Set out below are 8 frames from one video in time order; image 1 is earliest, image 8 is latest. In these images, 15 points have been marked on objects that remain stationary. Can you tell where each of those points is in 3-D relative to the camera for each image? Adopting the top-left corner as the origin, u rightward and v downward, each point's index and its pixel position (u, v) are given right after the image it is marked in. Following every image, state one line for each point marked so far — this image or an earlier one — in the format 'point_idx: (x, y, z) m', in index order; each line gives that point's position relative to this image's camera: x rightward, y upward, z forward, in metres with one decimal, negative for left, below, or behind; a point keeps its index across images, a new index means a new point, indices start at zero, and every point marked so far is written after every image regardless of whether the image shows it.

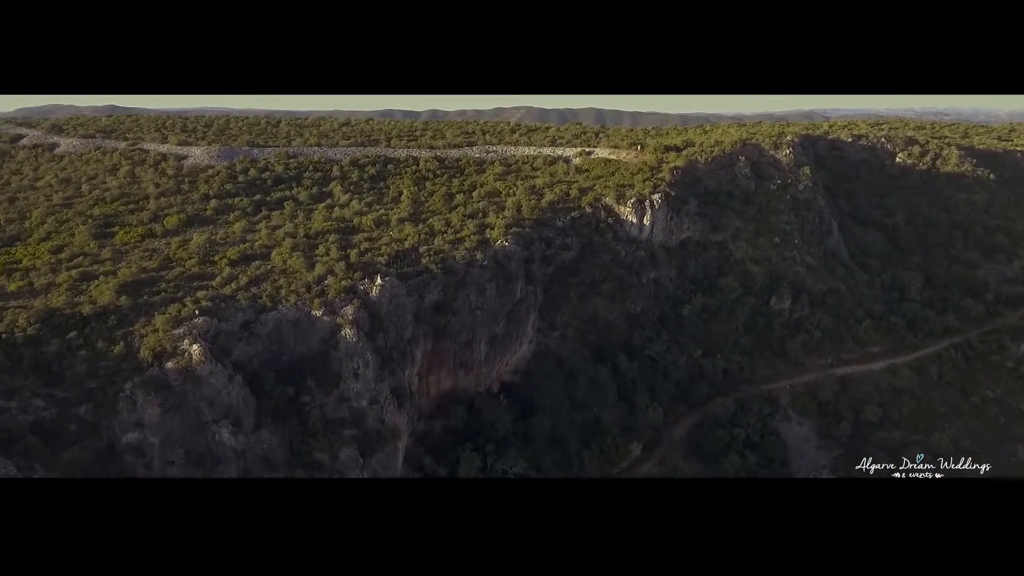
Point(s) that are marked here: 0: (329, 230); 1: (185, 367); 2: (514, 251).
0: (-5.3, +1.7, +19.8) m
1: (-6.6, -1.6, +13.4) m
2: (+0.1, +1.1, +19.6) m
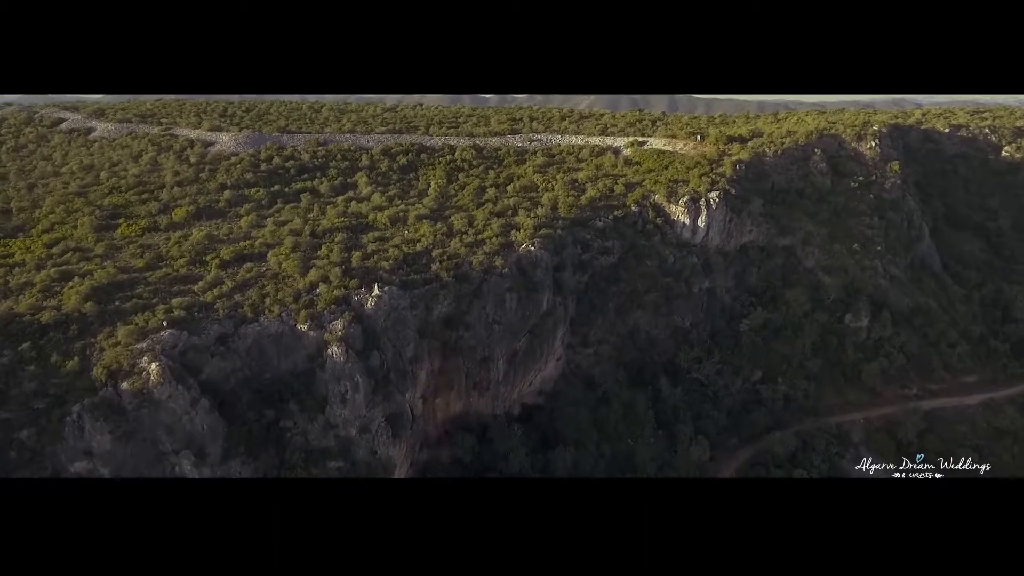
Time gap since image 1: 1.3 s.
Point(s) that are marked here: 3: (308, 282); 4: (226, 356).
0: (-4.5, +1.6, +17.9) m
1: (-6.5, -1.8, +11.8) m
2: (+0.8, +0.8, +17.3) m
3: (-4.3, +0.1, +14.4) m
4: (-5.5, -1.3, +13.1) m
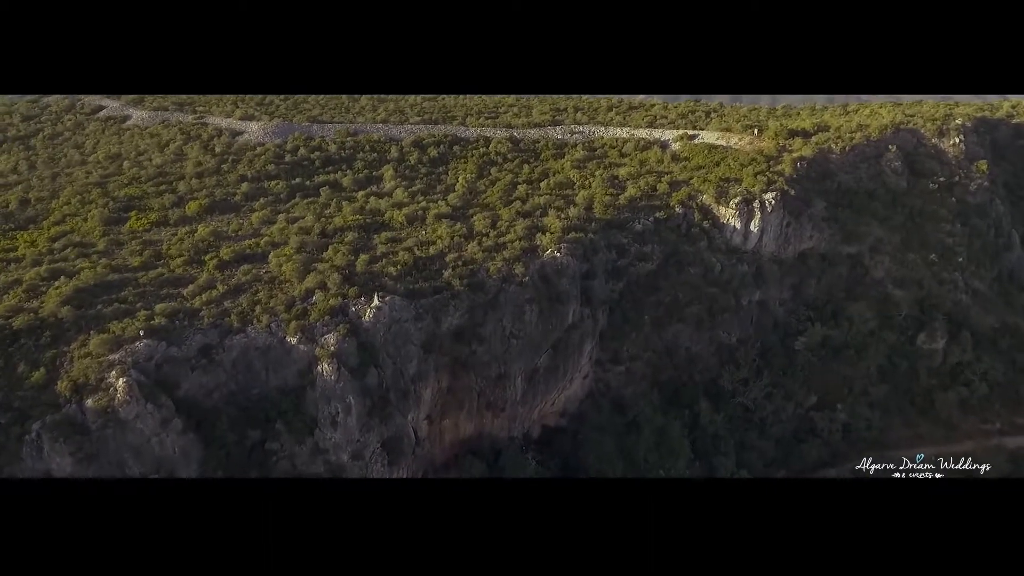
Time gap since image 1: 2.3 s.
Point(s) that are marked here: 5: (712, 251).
0: (-3.9, +1.5, +16.6) m
1: (-6.5, -1.9, +10.7) m
2: (+1.3, +0.6, +15.5) m
3: (-4.0, 0.0, +13.1) m
4: (-5.3, -1.4, +11.9) m
5: (+5.4, +1.0, +18.3) m
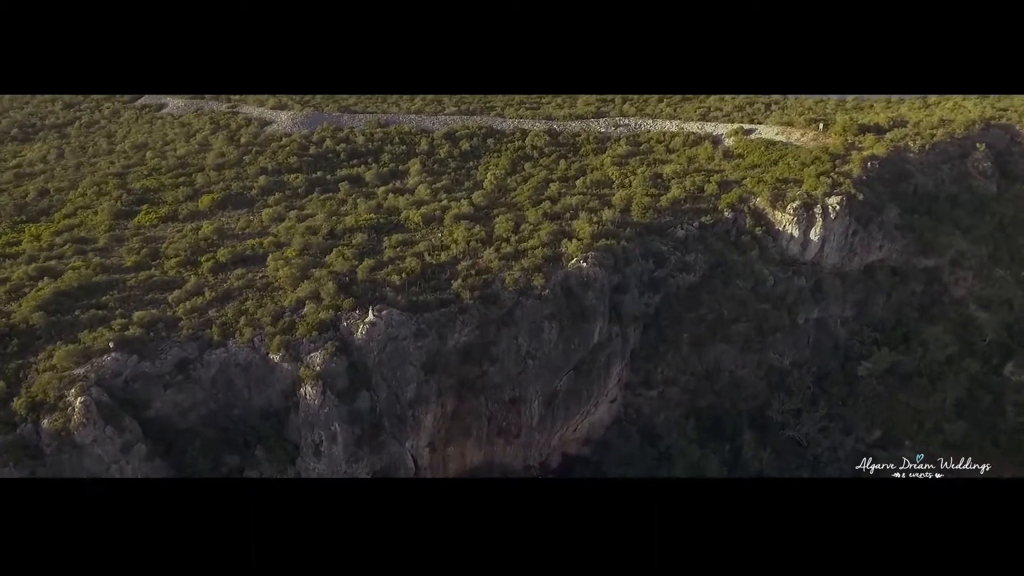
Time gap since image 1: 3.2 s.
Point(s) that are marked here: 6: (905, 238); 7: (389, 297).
0: (-3.3, +1.4, +15.3) m
1: (-6.5, -2.0, +9.7) m
2: (+1.7, +0.3, +13.8) m
3: (-3.8, -0.2, +11.9) m
4: (-5.2, -1.6, +10.8) m
5: (+6.0, +0.6, +16.2) m
6: (+9.9, +1.2, +17.0) m
7: (-2.2, -0.2, +12.2) m
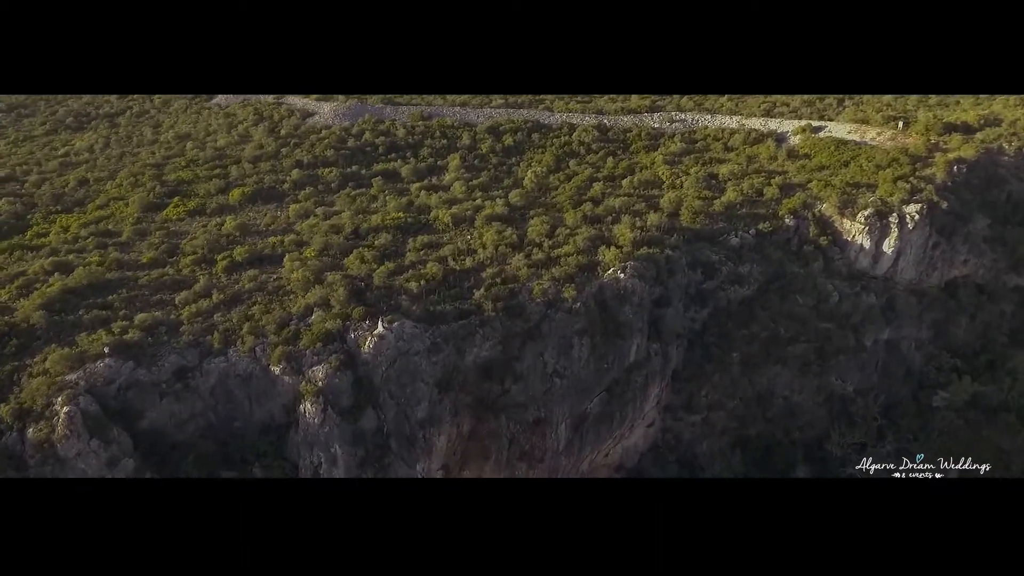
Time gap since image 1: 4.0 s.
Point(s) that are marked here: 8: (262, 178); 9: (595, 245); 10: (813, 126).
0: (-2.6, +1.3, +14.4) m
1: (-6.3, -2.1, +9.1) m
2: (+2.3, 0.0, +12.5) m
3: (-3.4, -0.3, +11.0) m
4: (-5.0, -1.6, +10.1) m
5: (+6.8, +0.3, +14.6) m
6: (+10.7, +0.8, +15.0) m
7: (-1.8, -0.3, +11.2) m
8: (-6.8, +3.0, +18.3) m
9: (+1.6, +0.8, +13.3) m
10: (+8.4, +4.5, +18.9) m
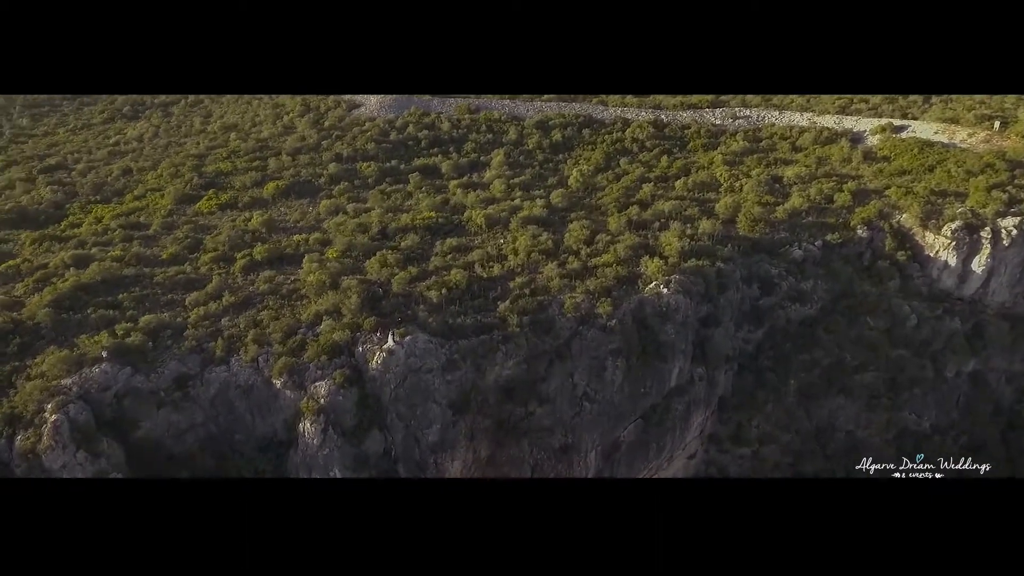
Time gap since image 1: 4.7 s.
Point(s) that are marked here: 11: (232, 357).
0: (-1.9, +1.2, +13.6) m
1: (-6.1, -2.1, +8.6) m
2: (+2.8, -0.2, +11.2) m
3: (-3.0, -0.4, +10.3) m
4: (-4.7, -1.7, +9.5) m
5: (+7.5, -0.1, +12.9) m
6: (+11.4, +0.2, +12.9) m
7: (-1.4, -0.5, +10.3) m
8: (-5.6, +3.1, +17.8) m
9: (+2.2, +0.6, +12.1) m
10: (+9.6, +4.1, +17.0) m
11: (-4.0, -1.0, +9.8) m
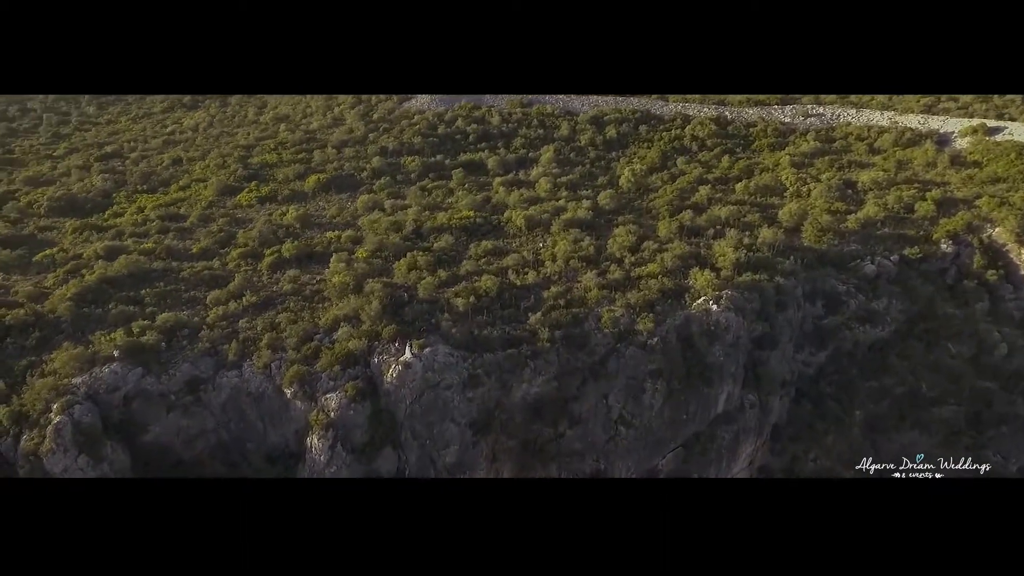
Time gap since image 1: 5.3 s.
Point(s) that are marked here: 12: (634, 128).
0: (-1.1, +1.2, +12.9) m
1: (-5.9, -2.0, +8.3) m
2: (+3.3, -0.5, +10.2) m
3: (-2.5, -0.4, +9.7) m
4: (-4.3, -1.7, +9.1) m
5: (+8.1, -0.5, +11.4) m
6: (+12.0, -0.3, +11.1) m
7: (-1.0, -0.6, +9.6) m
8: (-4.4, +3.2, +17.4) m
9: (+2.8, +0.4, +11.1) m
10: (+10.7, +3.6, +15.3) m
11: (-3.6, -1.0, +9.3) m
12: (+3.2, +4.3, +18.1) m
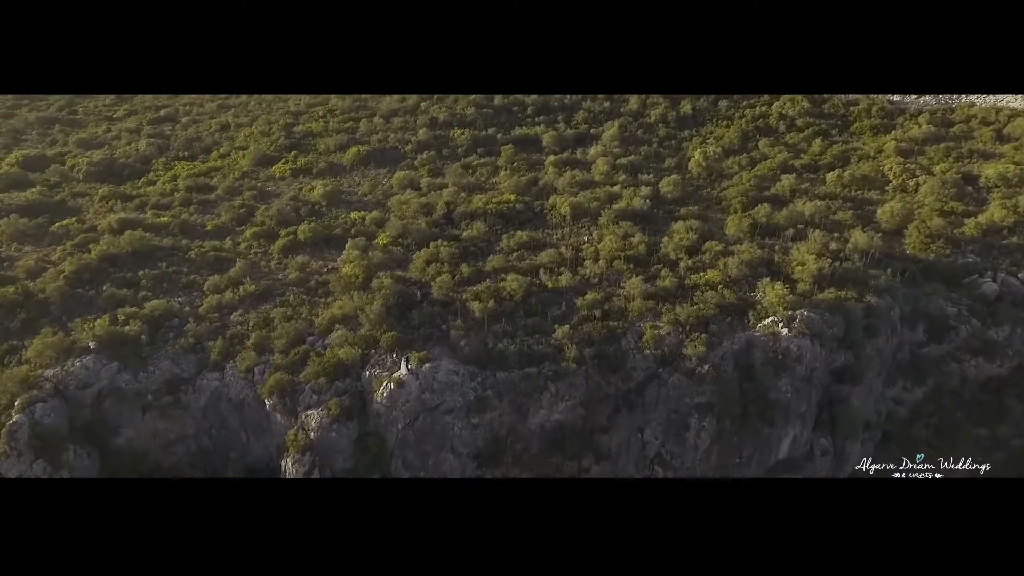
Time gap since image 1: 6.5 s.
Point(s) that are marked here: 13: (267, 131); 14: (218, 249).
0: (-0.4, +1.3, +11.4) m
1: (-5.8, -1.8, +7.6) m
2: (+3.6, -0.7, +8.3) m
3: (-2.3, -0.4, +8.5) m
4: (-4.2, -1.5, +8.2) m
5: (+8.5, -1.0, +9.0) m
6: (+12.4, -1.0, +8.2) m
7: (-0.7, -0.6, +8.2) m
8: (-3.0, +3.6, +16.2) m
9: (+3.3, +0.2, +9.2) m
10: (+11.7, +3.2, +12.3) m
11: (-3.4, -0.9, +8.2) m
12: (+4.6, +4.4, +16.0) m
13: (-6.3, +4.0, +17.4) m
14: (-4.6, +0.6, +10.6) m
